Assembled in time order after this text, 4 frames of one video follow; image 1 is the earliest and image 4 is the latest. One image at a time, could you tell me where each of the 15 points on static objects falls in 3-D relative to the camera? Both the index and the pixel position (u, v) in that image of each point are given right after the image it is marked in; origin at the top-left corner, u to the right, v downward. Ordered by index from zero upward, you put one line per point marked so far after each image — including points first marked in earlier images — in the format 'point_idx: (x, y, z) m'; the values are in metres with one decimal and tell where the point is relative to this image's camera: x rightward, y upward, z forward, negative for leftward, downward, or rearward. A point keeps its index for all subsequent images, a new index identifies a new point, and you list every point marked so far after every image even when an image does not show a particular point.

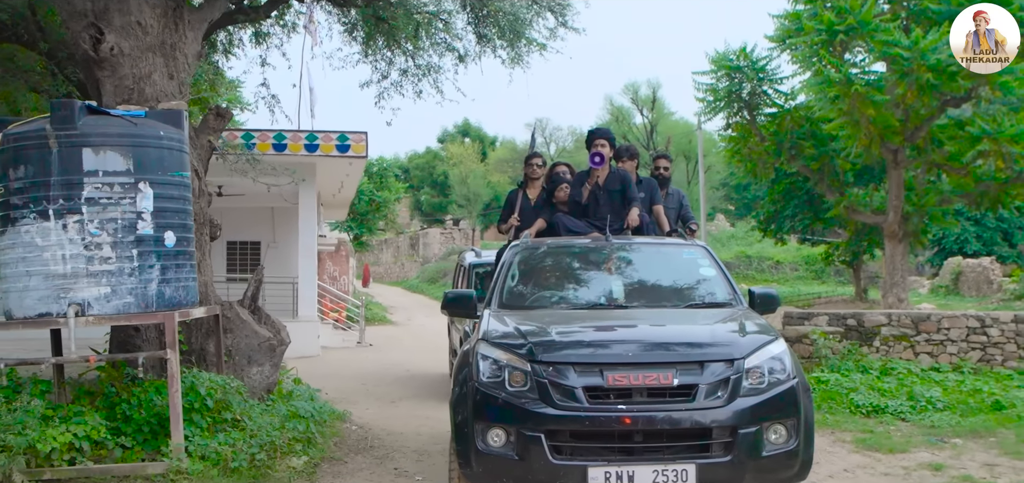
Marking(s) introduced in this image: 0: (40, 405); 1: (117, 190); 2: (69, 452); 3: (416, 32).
0: (-2.8, -1.0, +5.4) m
1: (-2.3, +0.3, +5.4) m
2: (-2.6, -1.2, +5.3) m
3: (-1.0, +2.2, +9.5) m
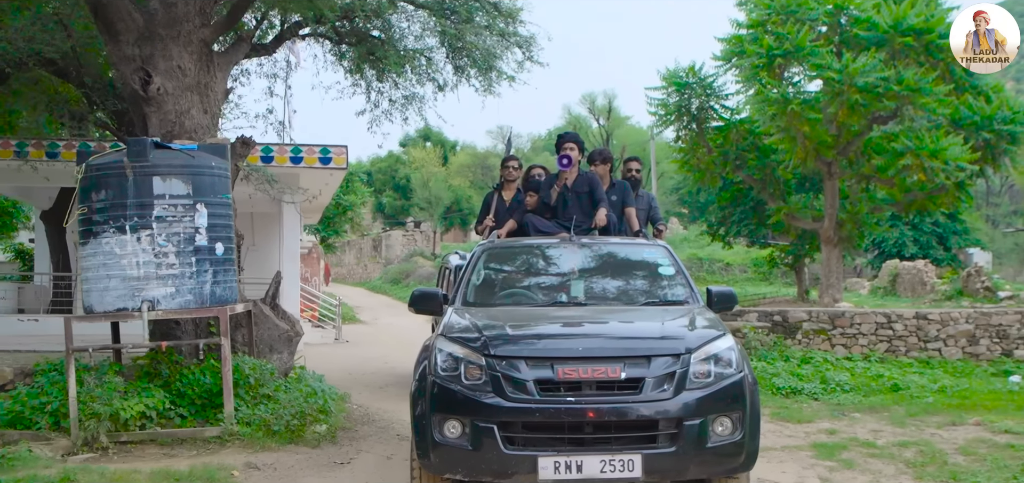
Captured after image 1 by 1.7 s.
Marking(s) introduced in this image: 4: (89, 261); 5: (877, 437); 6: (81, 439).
0: (-2.9, -1.0, +6.7) m
1: (-2.5, +0.2, +6.7) m
2: (-2.7, -1.3, +6.6) m
3: (-1.3, +2.1, +10.9) m
4: (-3.1, -0.1, +6.7) m
5: (+3.1, -1.6, +7.6) m
6: (-3.0, -1.4, +6.4) m
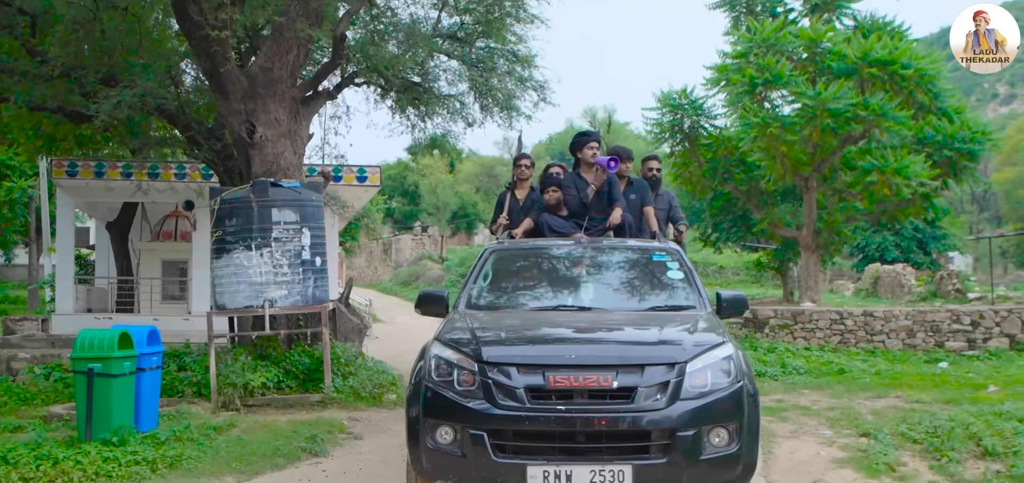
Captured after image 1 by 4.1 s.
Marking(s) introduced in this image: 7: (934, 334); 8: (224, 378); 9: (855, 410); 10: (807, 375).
0: (-2.7, -1.2, +9.1) m
1: (-2.2, +0.1, +9.1) m
2: (-2.5, -1.5, +9.0) m
3: (-1.1, +2.0, +13.2) m
4: (-2.9, -0.3, +9.0) m
5: (+3.3, -1.8, +10.0) m
6: (-2.8, -1.5, +8.7) m
7: (+6.6, -1.5, +14.3) m
8: (-2.8, -1.3, +8.8) m
9: (+3.6, -1.8, +9.4) m
10: (+4.0, -1.8, +12.2) m
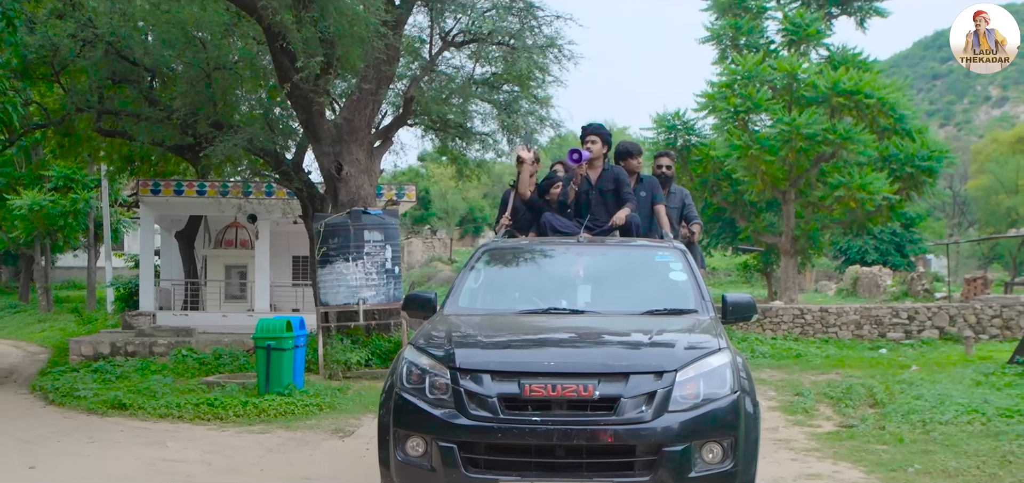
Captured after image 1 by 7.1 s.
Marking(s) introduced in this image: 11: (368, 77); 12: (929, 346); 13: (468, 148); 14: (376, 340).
0: (-2.3, -1.4, +12.2) m
1: (-1.8, -0.1, +12.2) m
2: (-2.1, -1.6, +12.1) m
3: (-0.7, +1.8, +16.3) m
4: (-2.5, -0.5, +12.1) m
5: (+3.7, -2.0, +13.1) m
6: (-2.4, -1.7, +11.8) m
7: (+7.0, -1.6, +17.4) m
8: (-2.4, -1.5, +11.9) m
9: (+4.0, -1.9, +12.5) m
10: (+4.4, -2.0, +15.3) m
11: (-2.1, +2.4, +13.3) m
12: (+7.6, -1.9, +16.5) m
13: (-0.9, +1.7, +16.7) m
14: (-1.9, -1.4, +12.5) m
